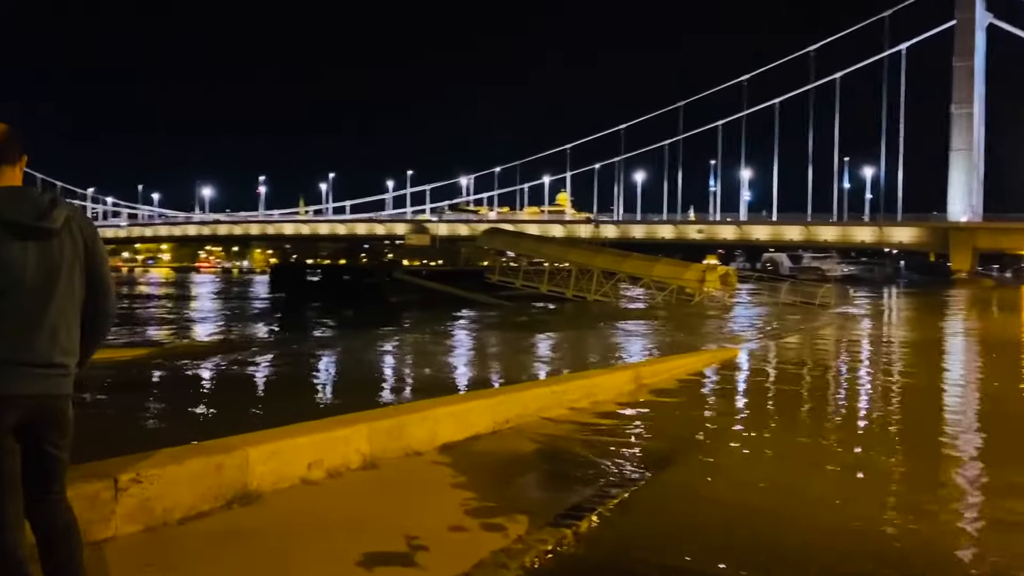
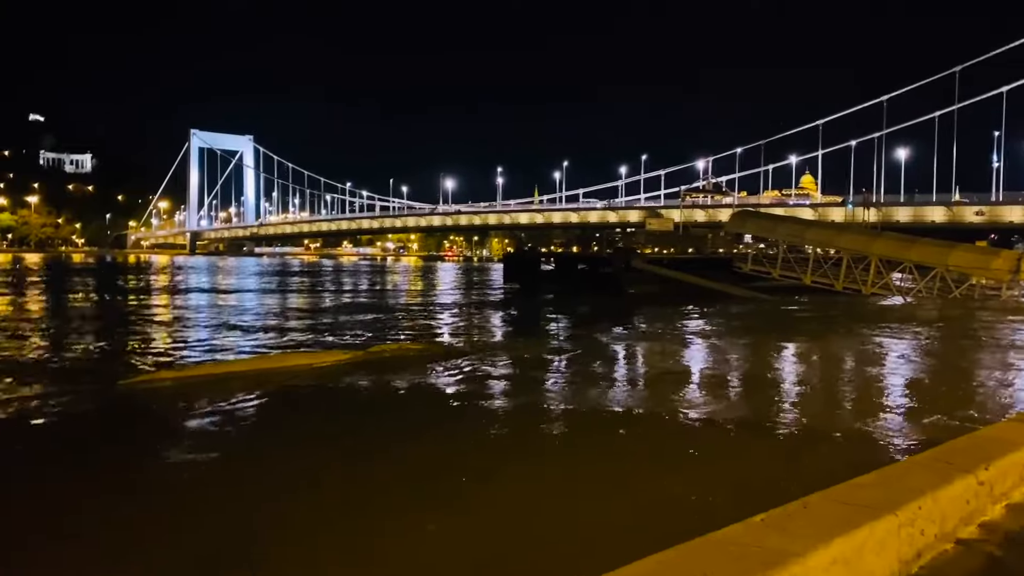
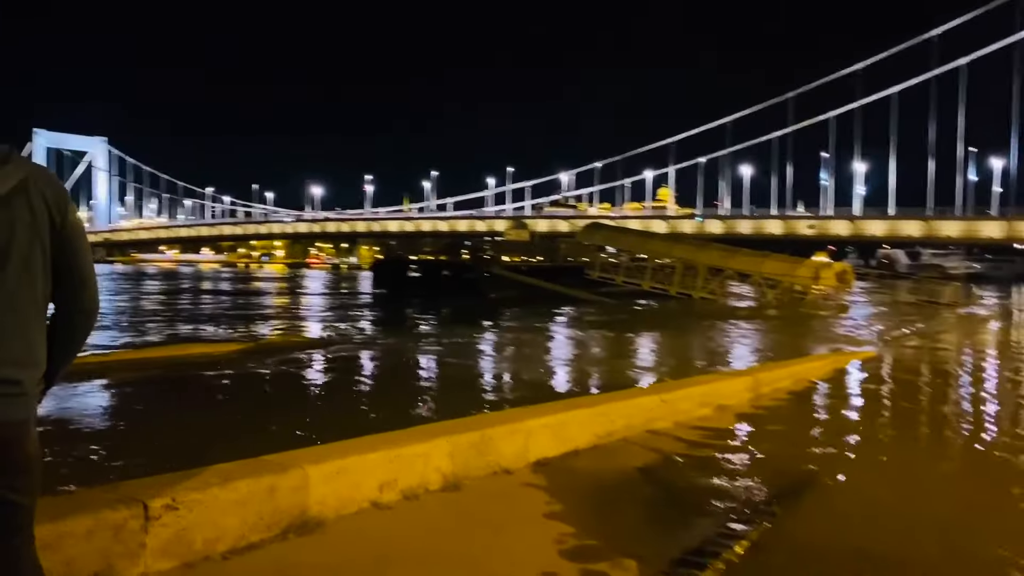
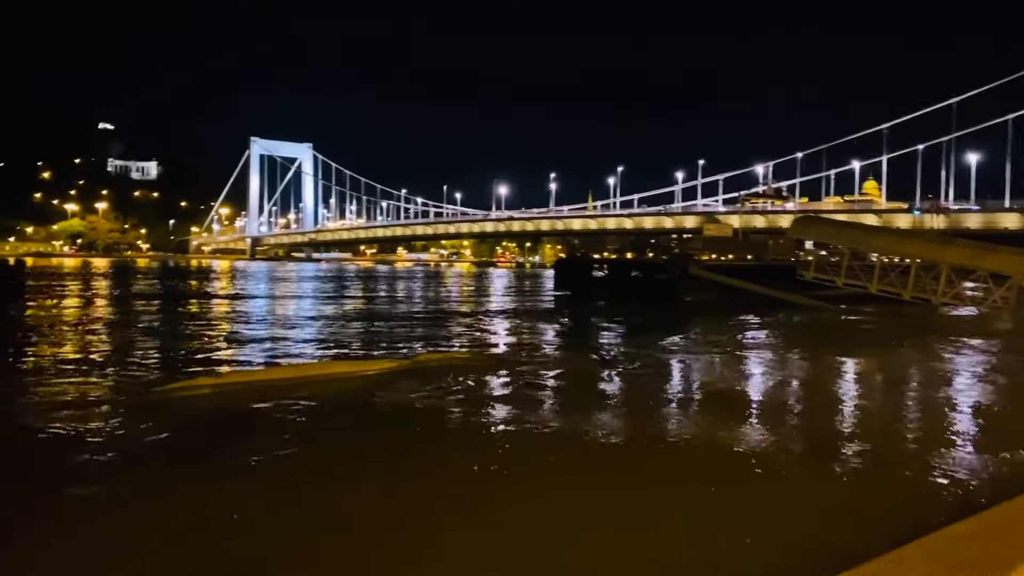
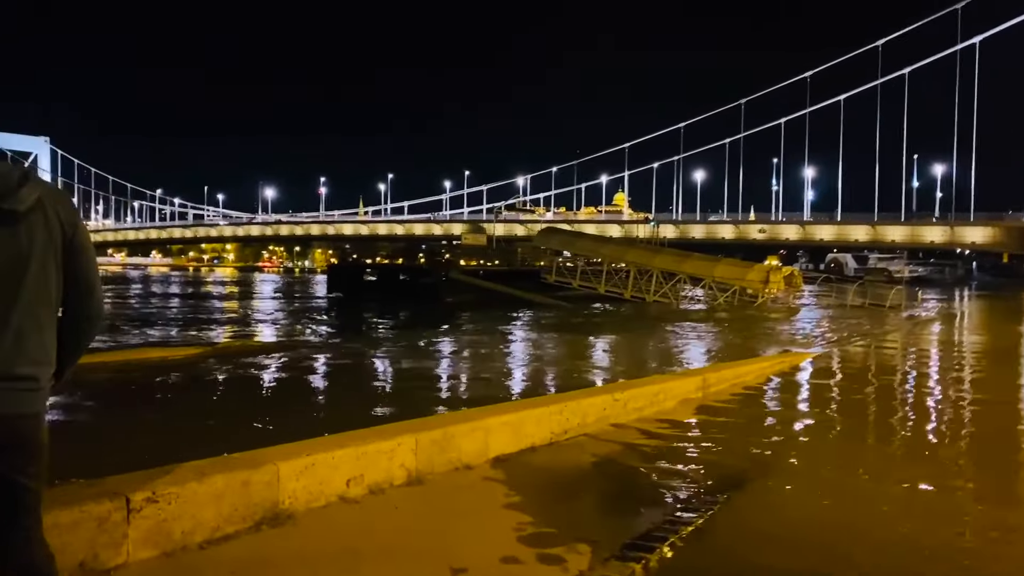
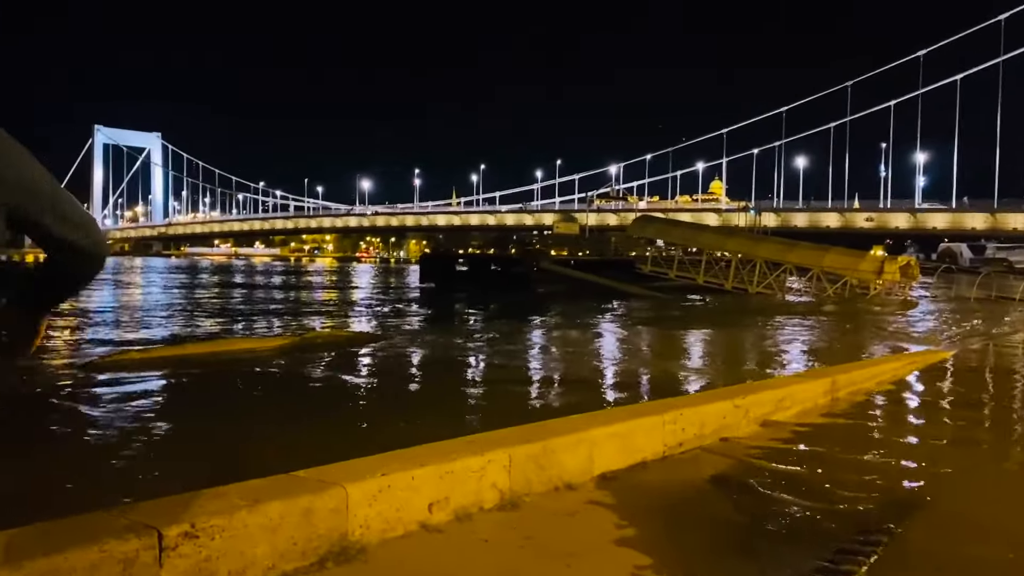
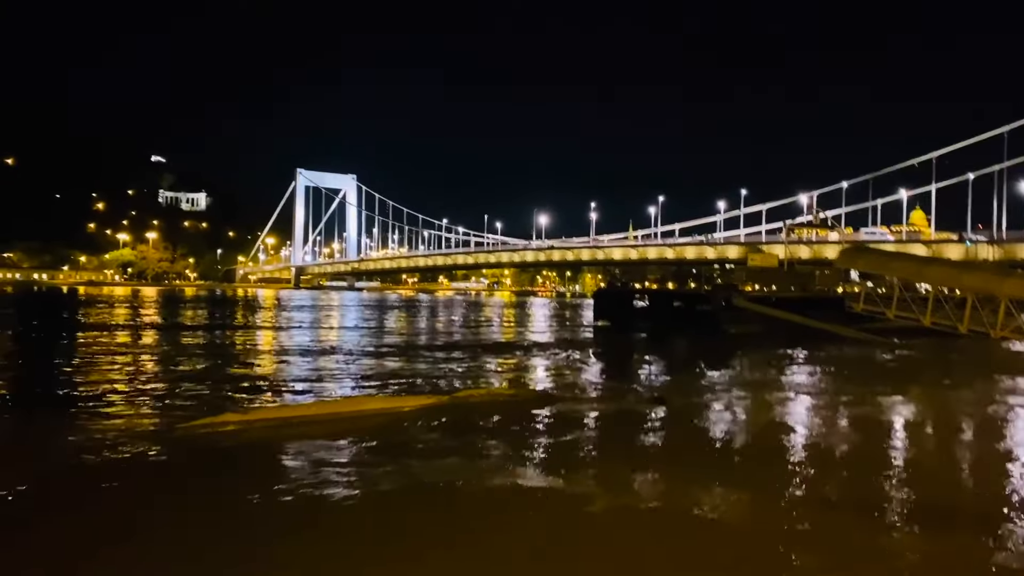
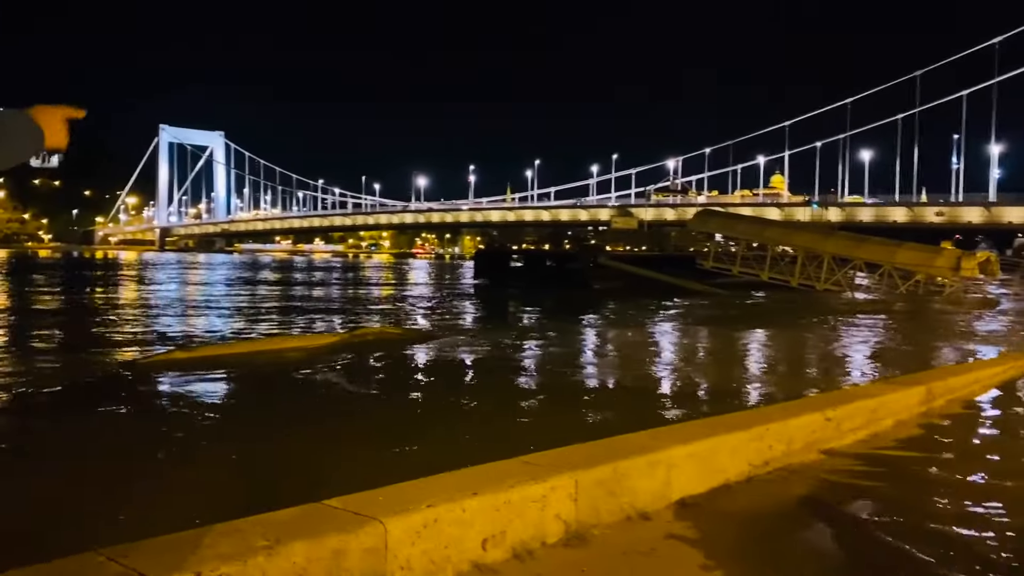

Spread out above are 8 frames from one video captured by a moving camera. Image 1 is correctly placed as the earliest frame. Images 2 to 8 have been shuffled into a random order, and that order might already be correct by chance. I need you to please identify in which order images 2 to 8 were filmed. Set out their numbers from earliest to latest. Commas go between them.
5, 3, 6, 8, 2, 4, 7
